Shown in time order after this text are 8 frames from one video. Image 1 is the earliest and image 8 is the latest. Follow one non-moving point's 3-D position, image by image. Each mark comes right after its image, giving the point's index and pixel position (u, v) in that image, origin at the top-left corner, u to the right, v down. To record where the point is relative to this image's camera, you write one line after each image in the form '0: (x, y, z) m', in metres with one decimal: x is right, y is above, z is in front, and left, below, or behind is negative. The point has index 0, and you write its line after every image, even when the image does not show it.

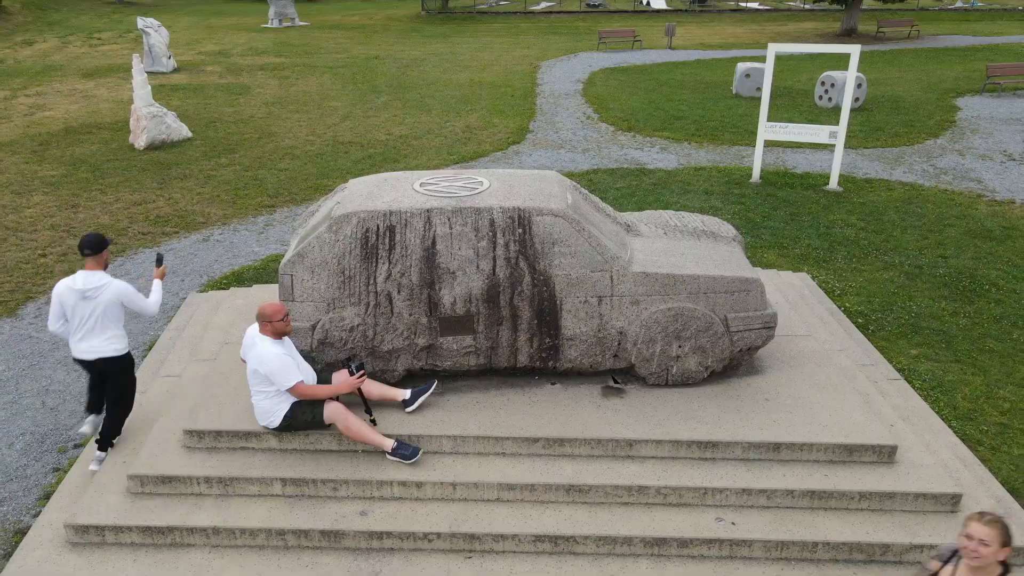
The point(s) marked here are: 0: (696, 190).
0: (+2.0, +1.0, +7.7) m
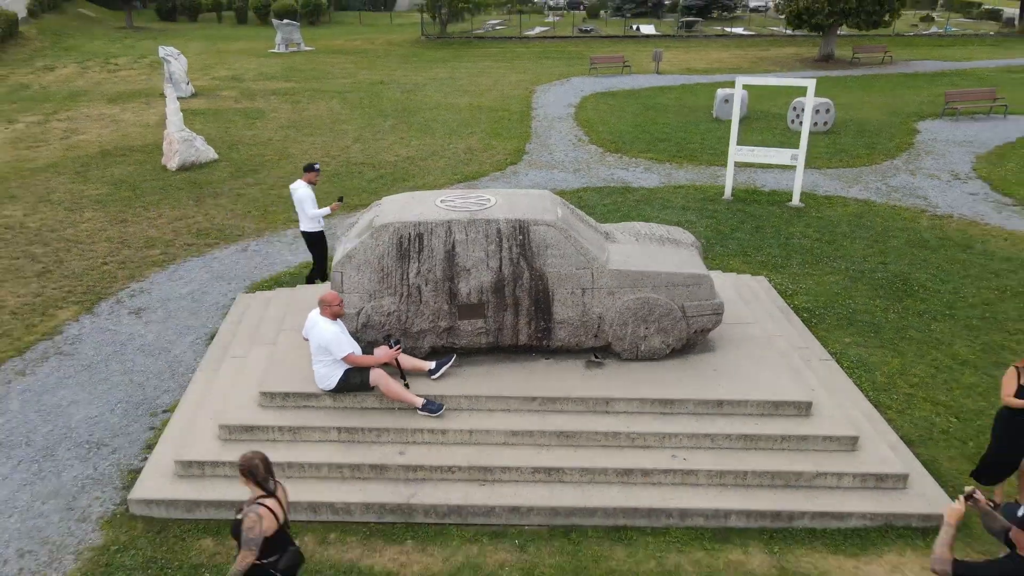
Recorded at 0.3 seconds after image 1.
0: (+1.9, +1.0, +8.7) m
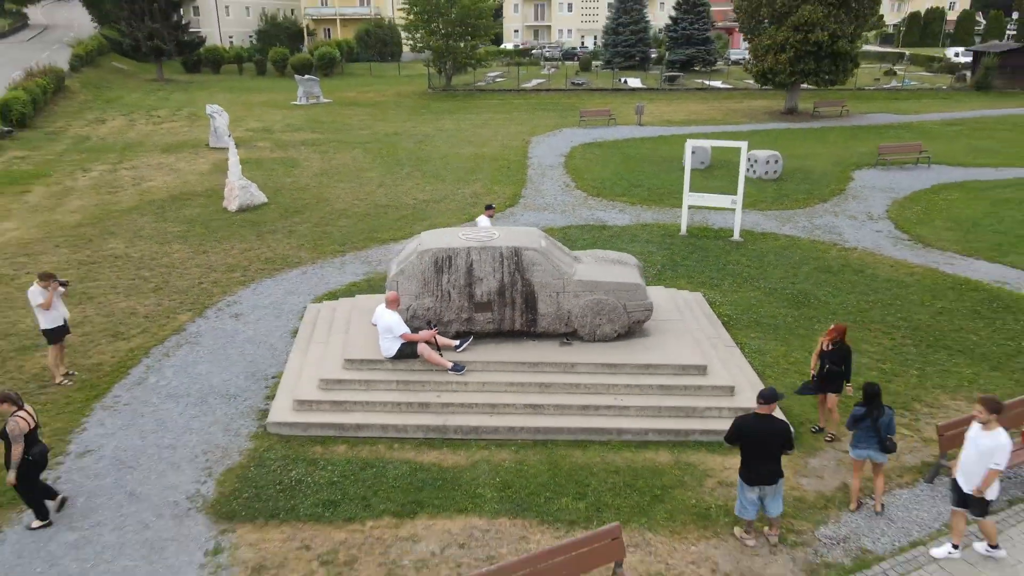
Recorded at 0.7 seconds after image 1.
0: (+1.9, +0.7, +11.0) m
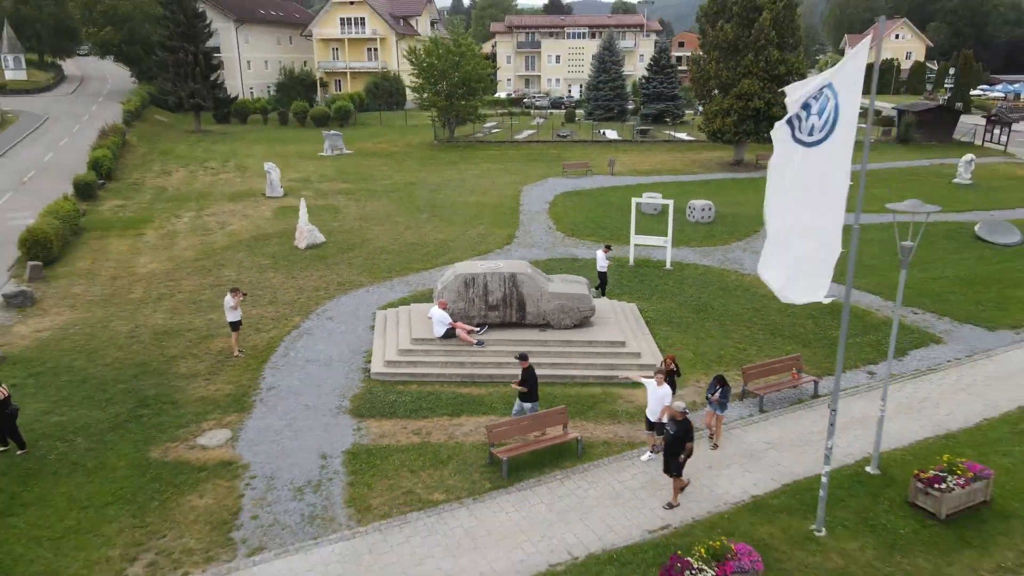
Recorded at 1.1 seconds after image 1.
0: (+1.9, +0.4, +15.5) m
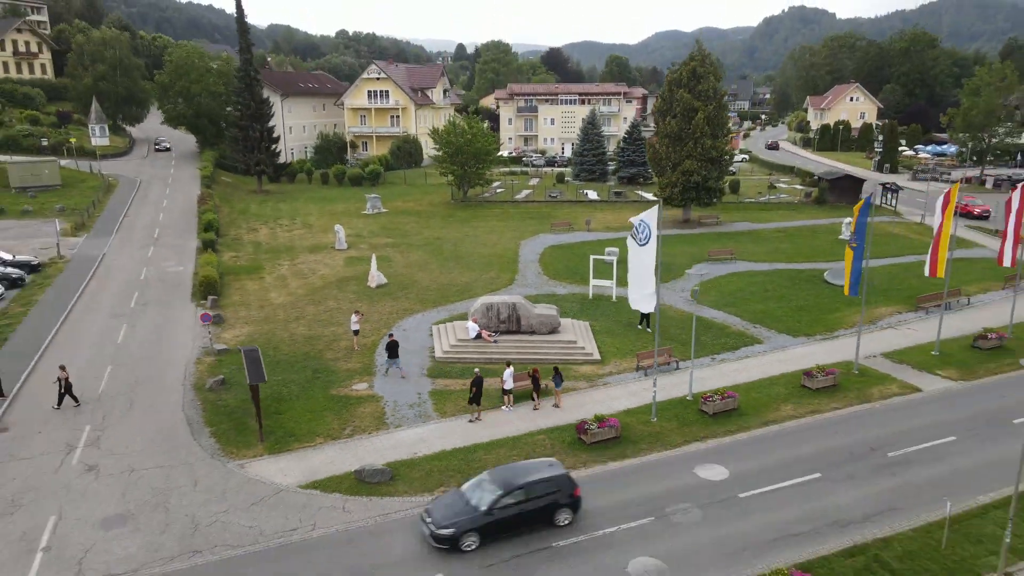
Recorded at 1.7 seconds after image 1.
0: (+1.9, -0.4, +24.0) m
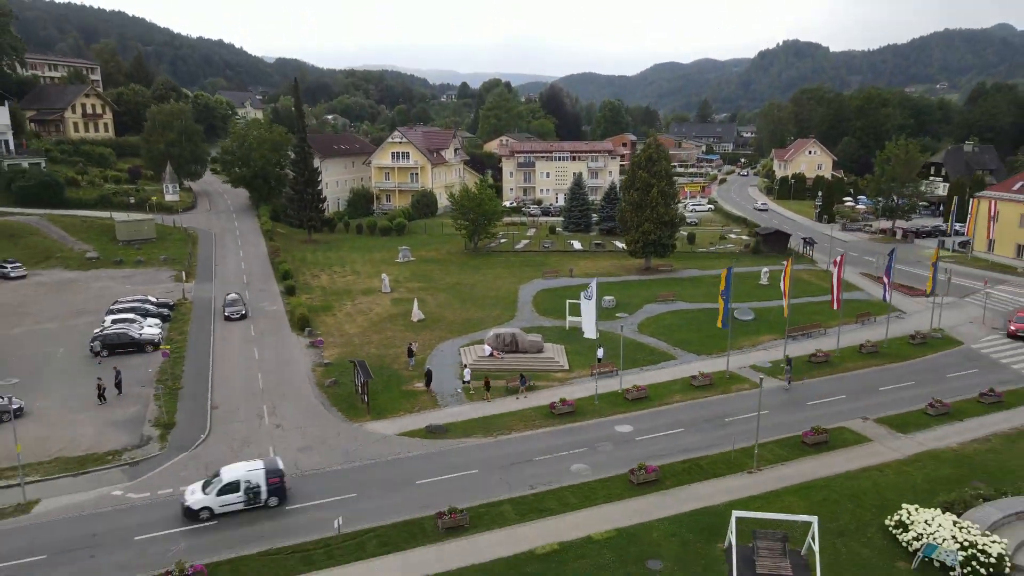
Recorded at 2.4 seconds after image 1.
0: (+1.9, -2.0, +34.8) m
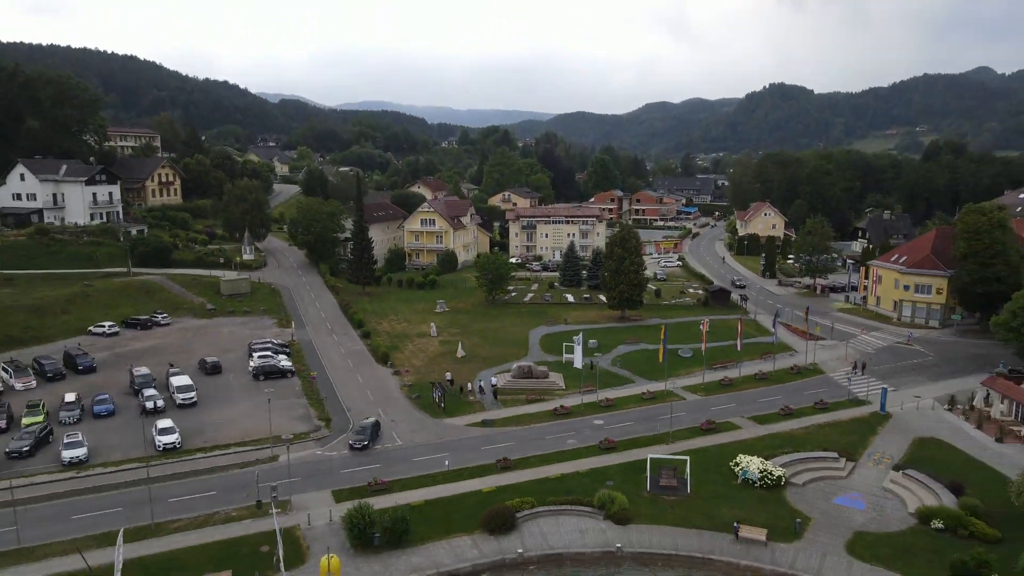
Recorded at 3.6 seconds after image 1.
0: (+2.9, -5.3, +51.2) m
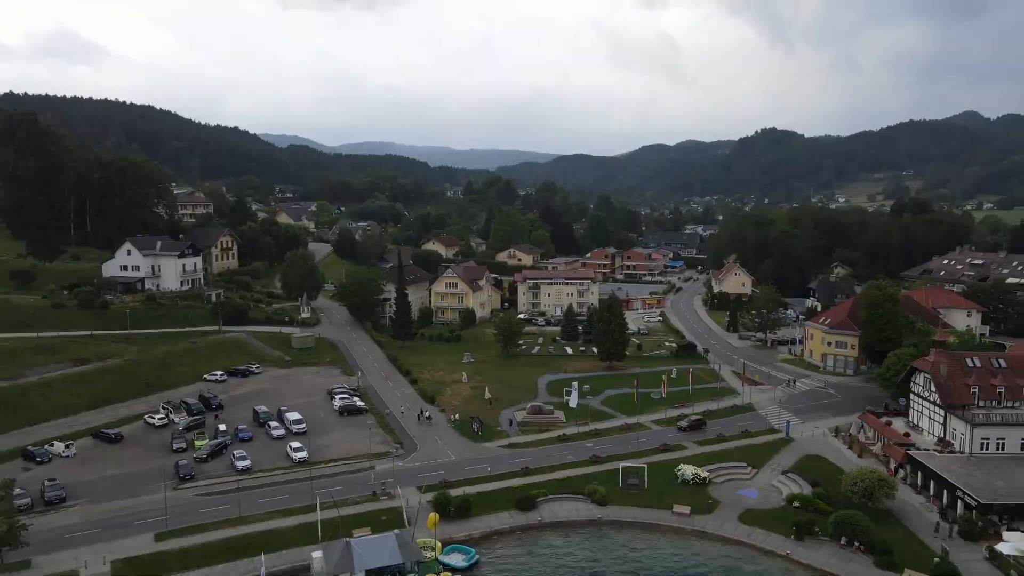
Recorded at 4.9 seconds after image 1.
0: (+4.3, -10.8, +68.9) m
